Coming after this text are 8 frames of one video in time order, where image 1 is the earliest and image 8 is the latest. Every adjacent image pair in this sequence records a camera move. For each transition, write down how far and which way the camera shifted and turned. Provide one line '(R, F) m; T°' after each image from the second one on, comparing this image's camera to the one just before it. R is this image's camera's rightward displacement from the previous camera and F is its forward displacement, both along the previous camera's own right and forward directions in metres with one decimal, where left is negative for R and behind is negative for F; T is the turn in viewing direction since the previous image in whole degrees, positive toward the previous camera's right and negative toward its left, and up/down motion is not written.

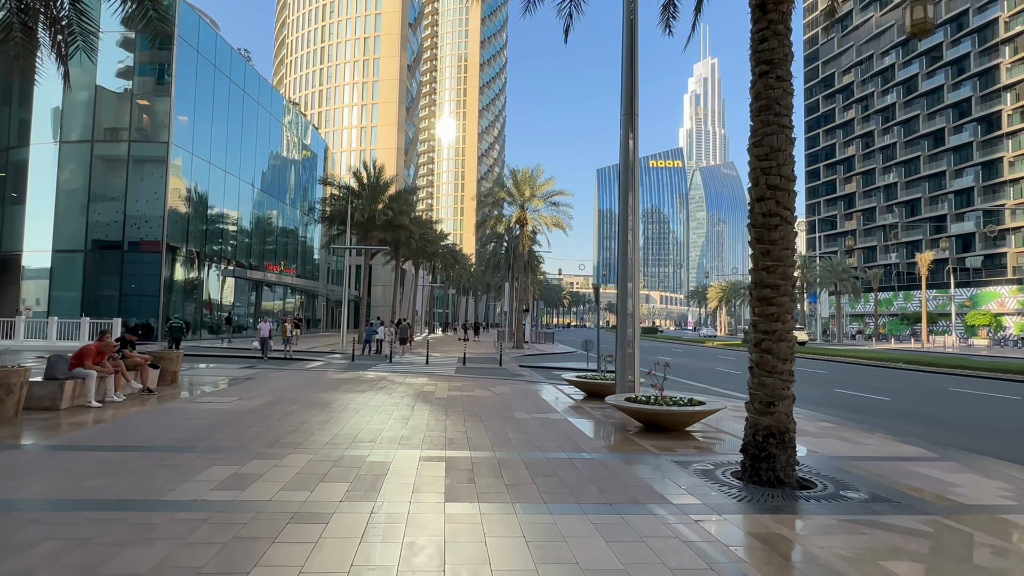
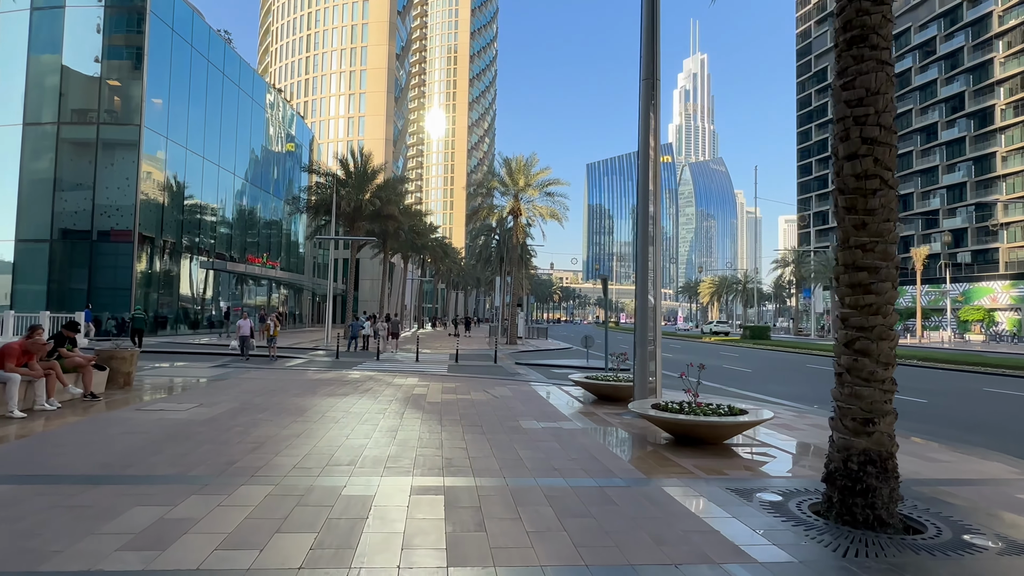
(-0.2, +1.4) m; +1°
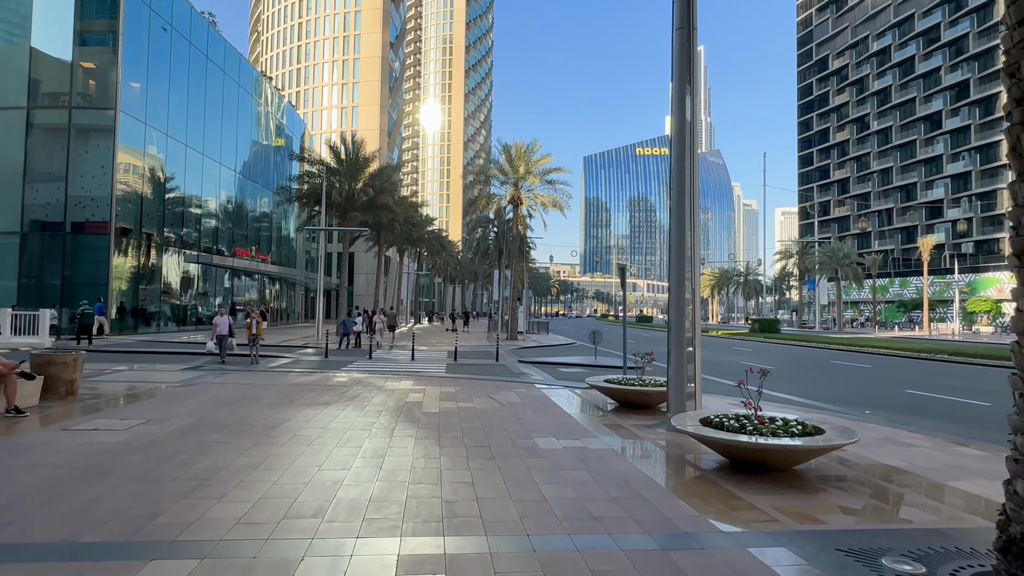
(-0.2, +1.6) m; 0°
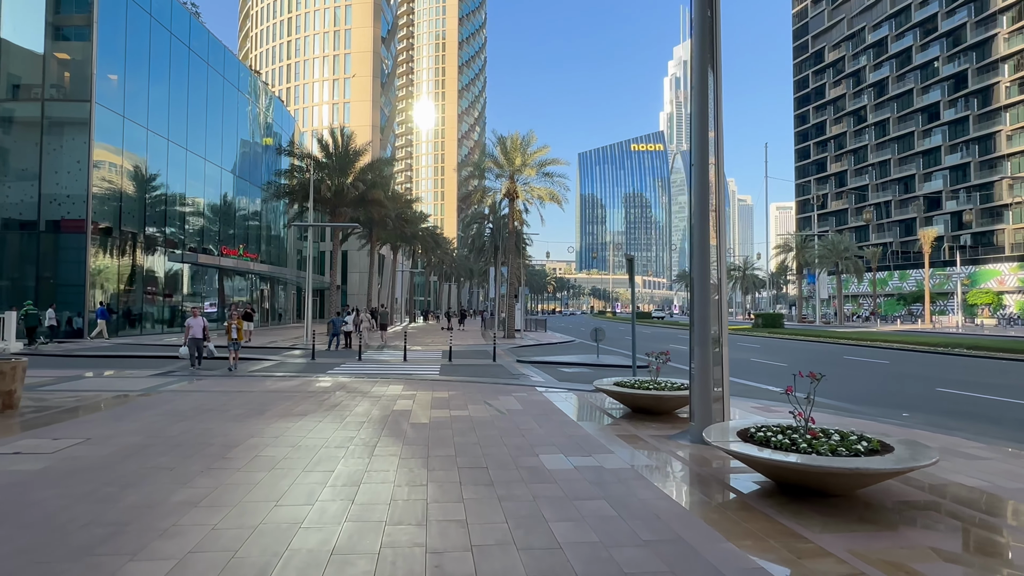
(0.0, +1.1) m; 0°
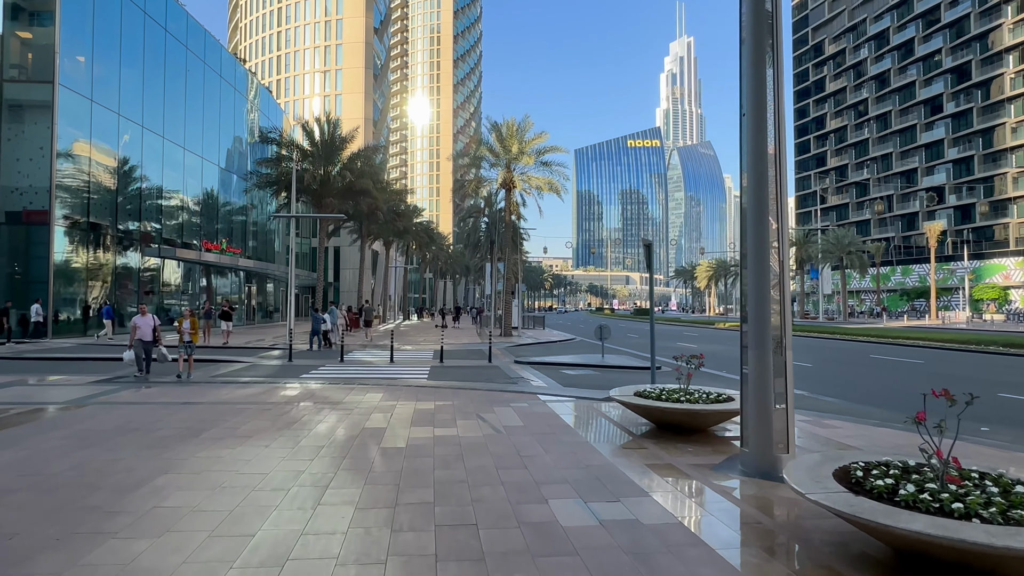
(0.0, +1.7) m; 0°
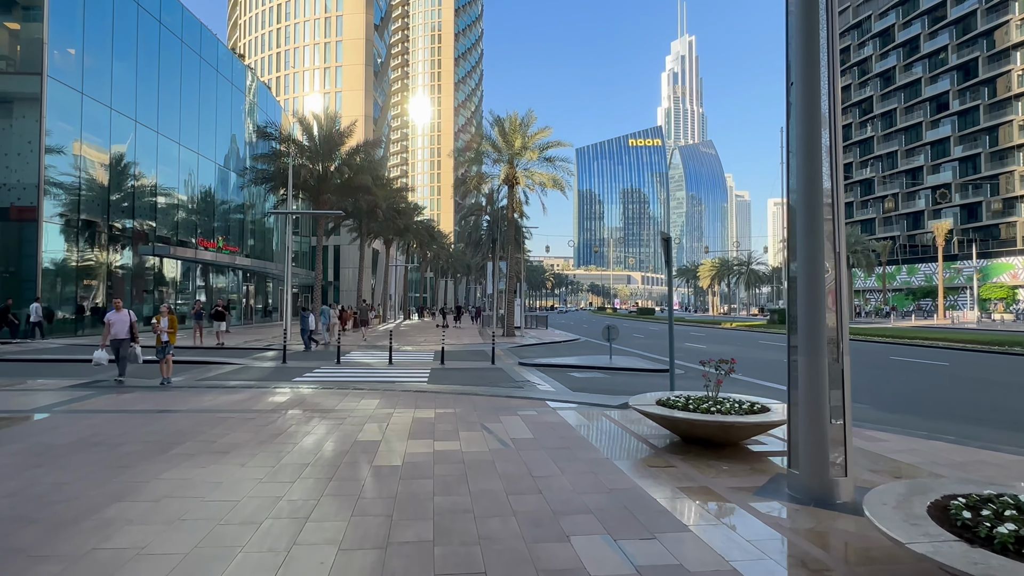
(-0.1, +0.8) m; 0°
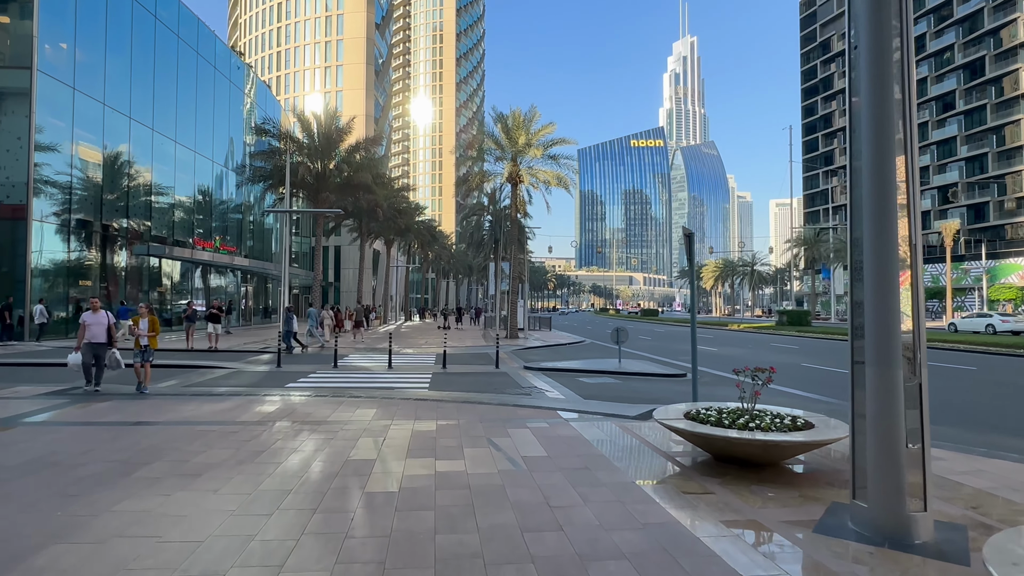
(-0.1, +0.7) m; 0°
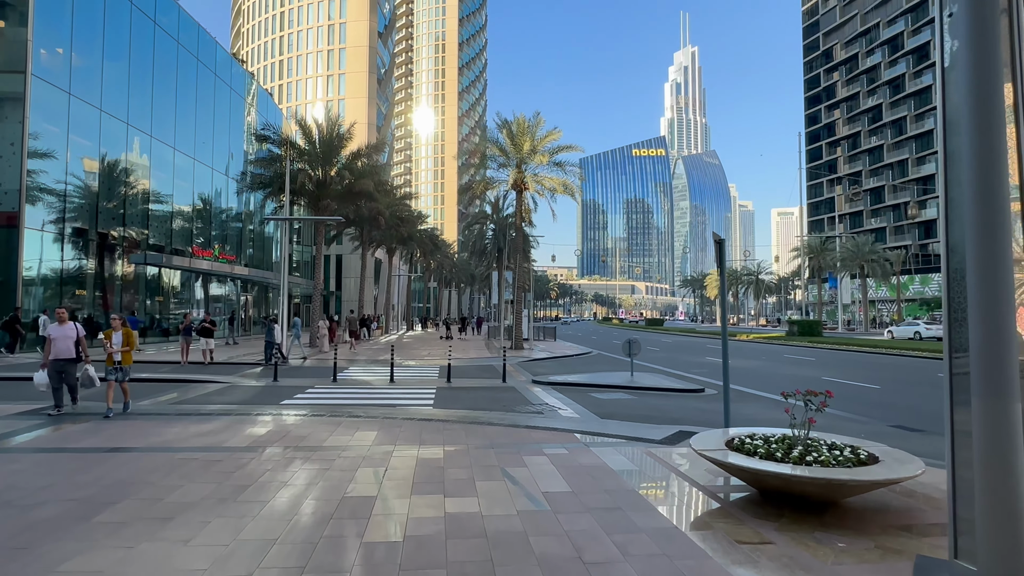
(-0.2, +0.7) m; 0°
